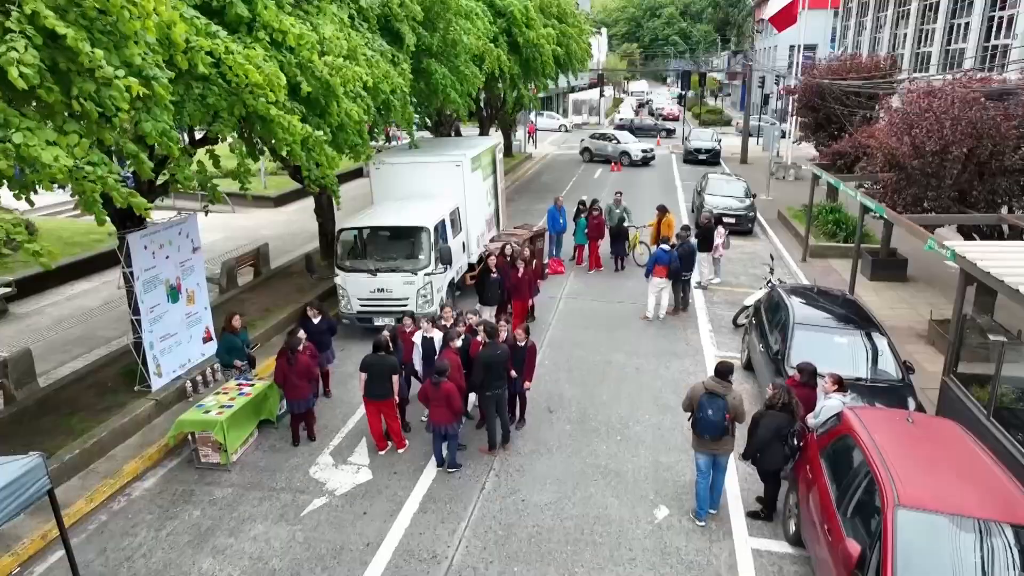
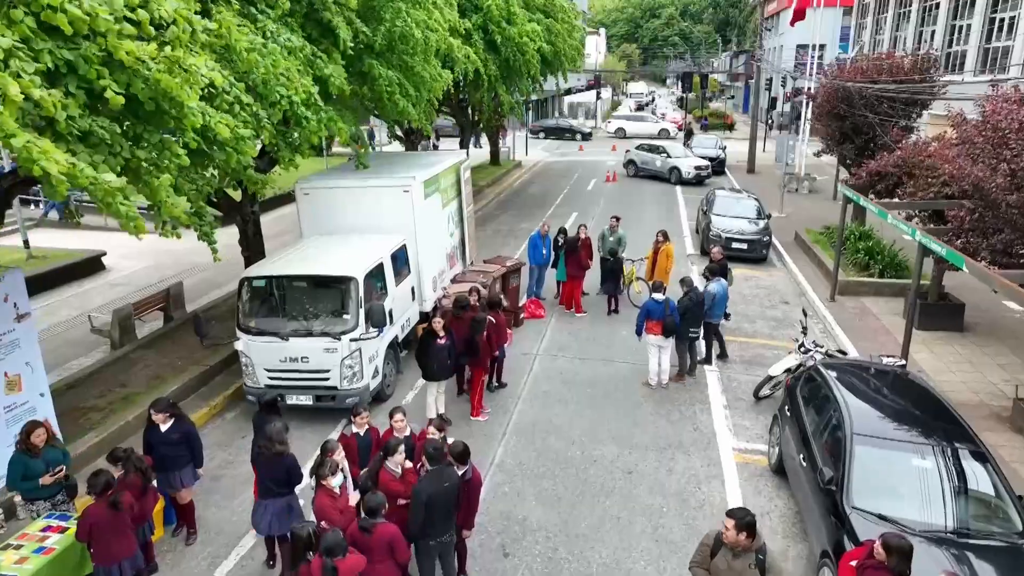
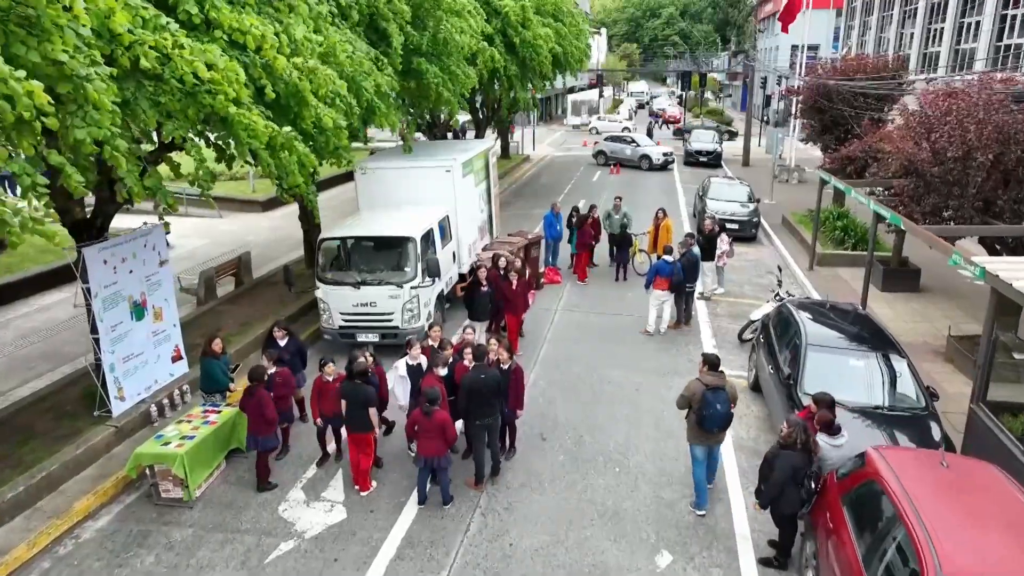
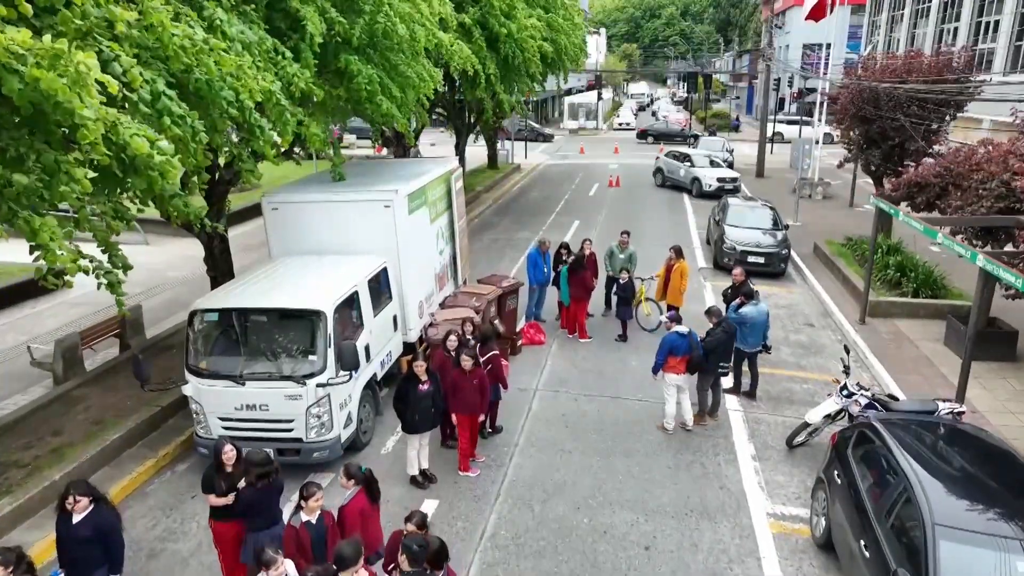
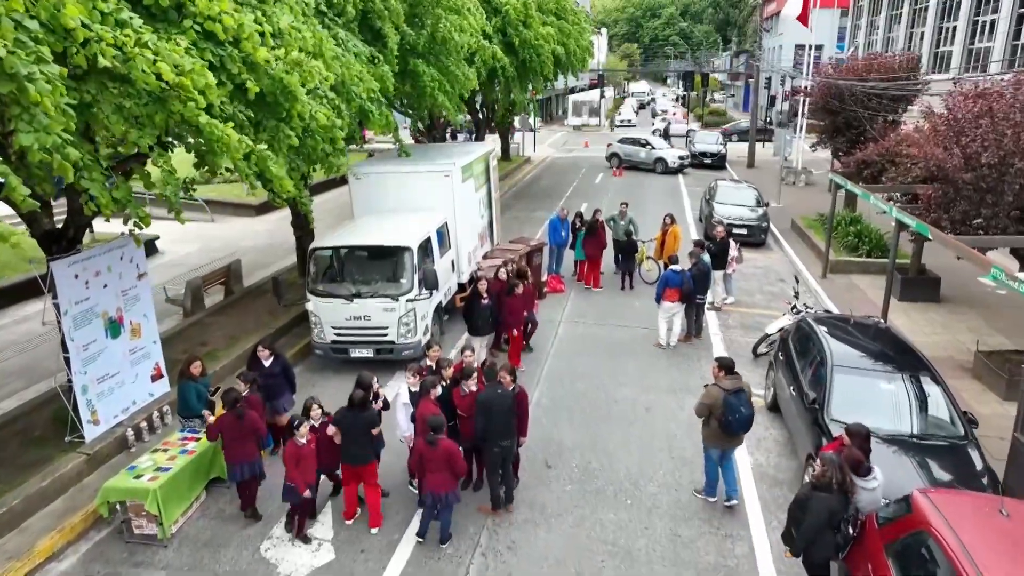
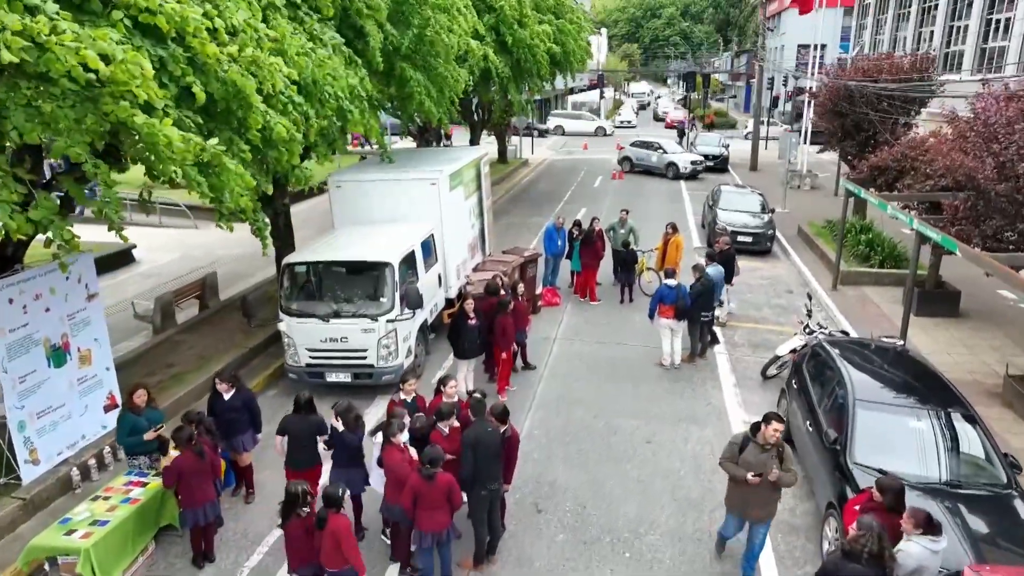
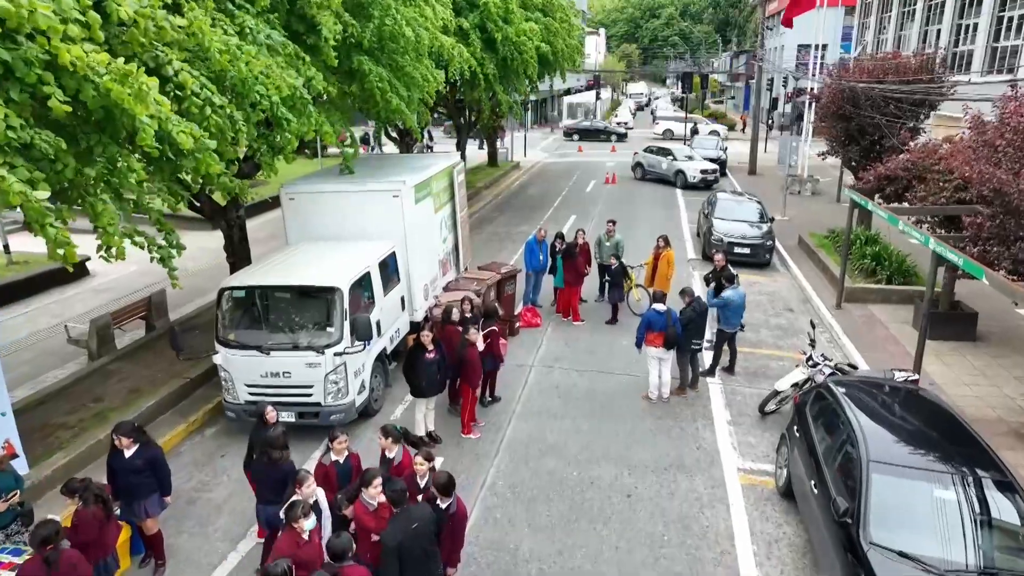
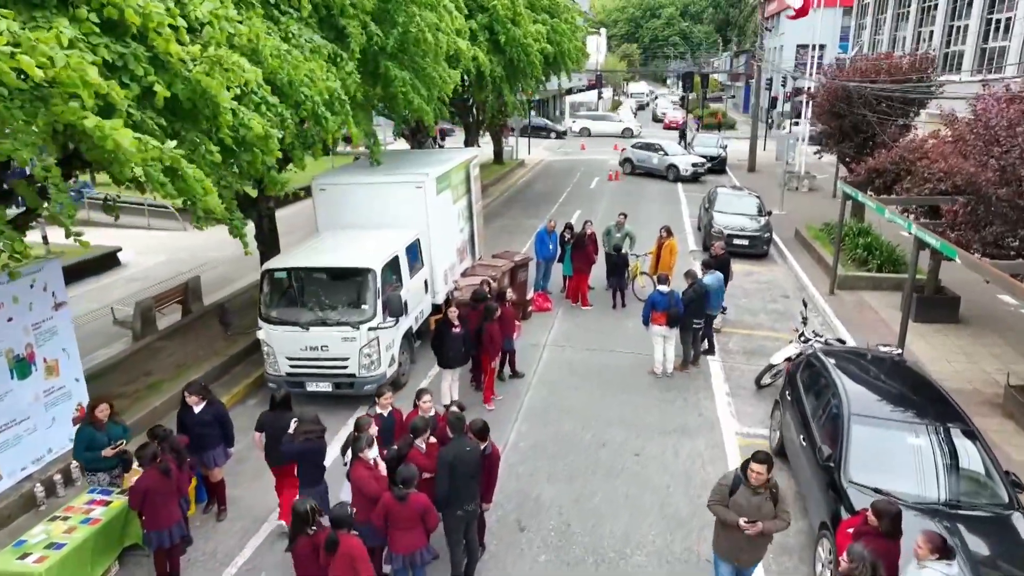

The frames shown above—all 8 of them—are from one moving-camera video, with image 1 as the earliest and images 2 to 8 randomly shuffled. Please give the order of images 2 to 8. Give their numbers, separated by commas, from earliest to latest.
3, 5, 6, 8, 2, 7, 4
